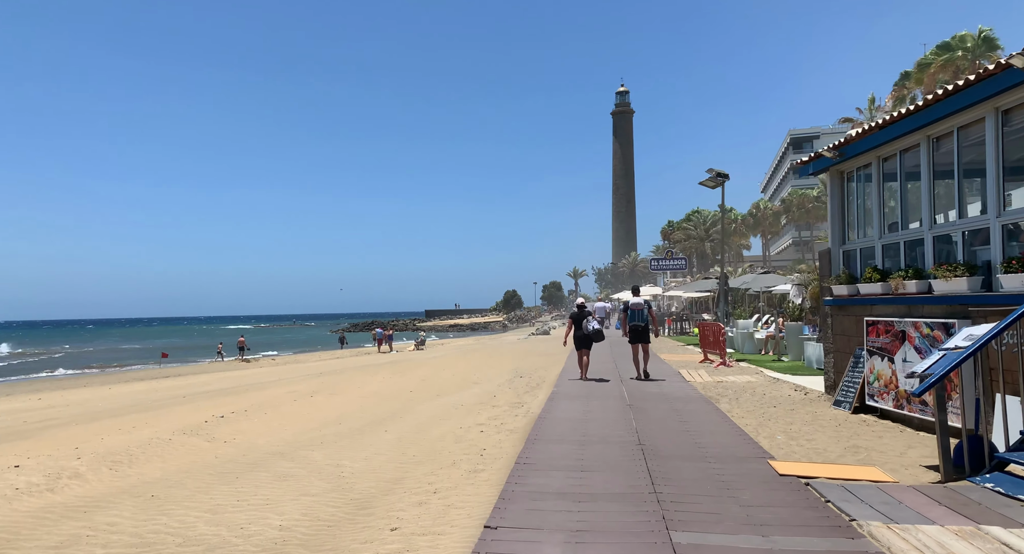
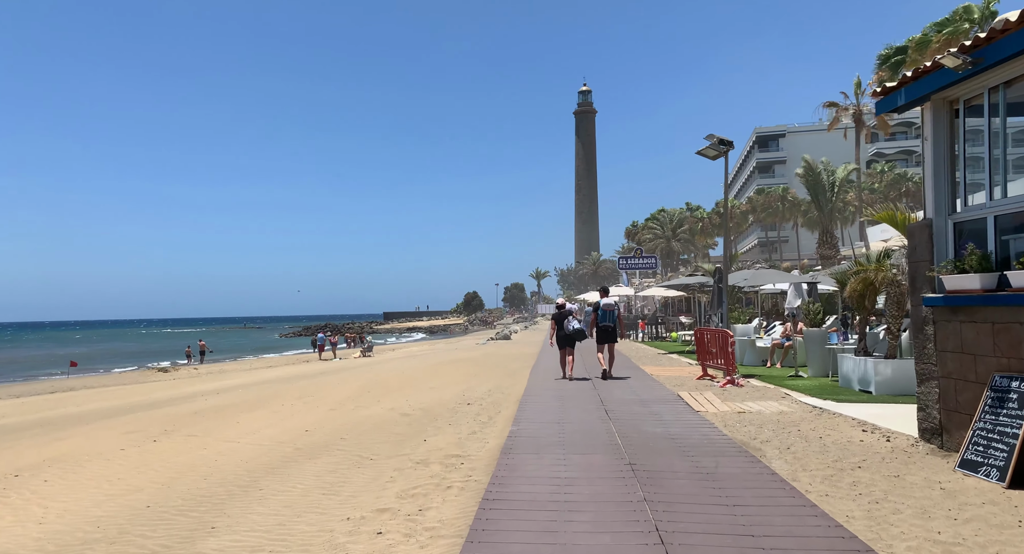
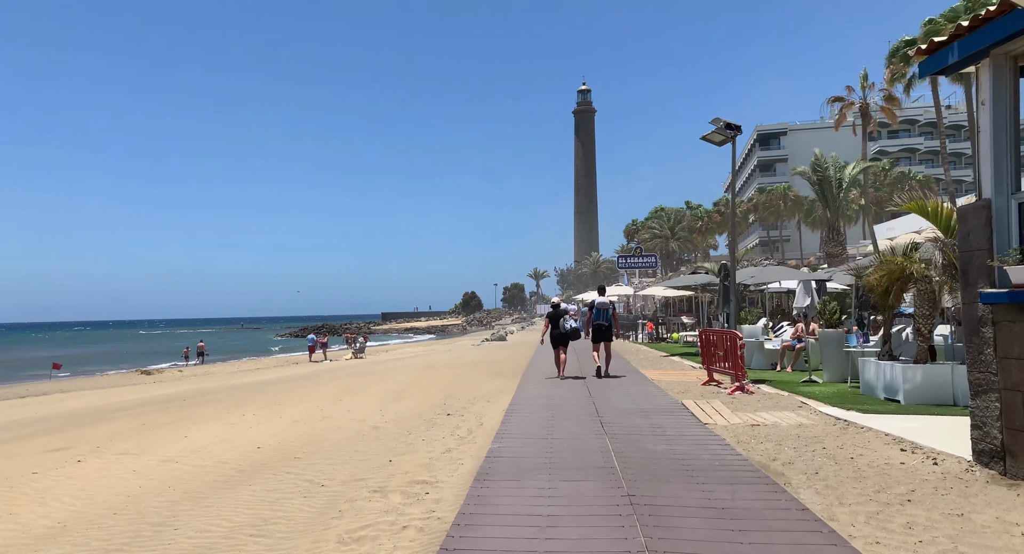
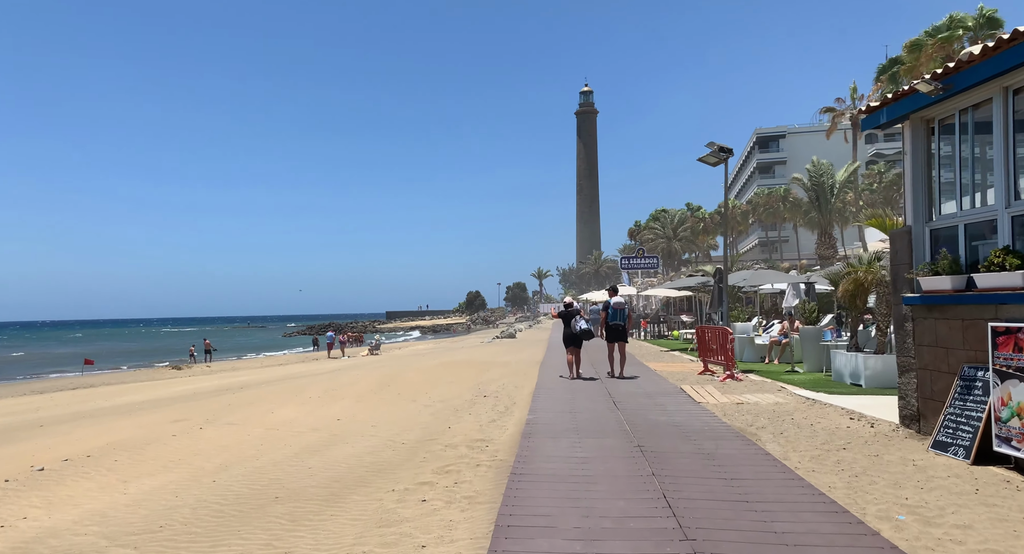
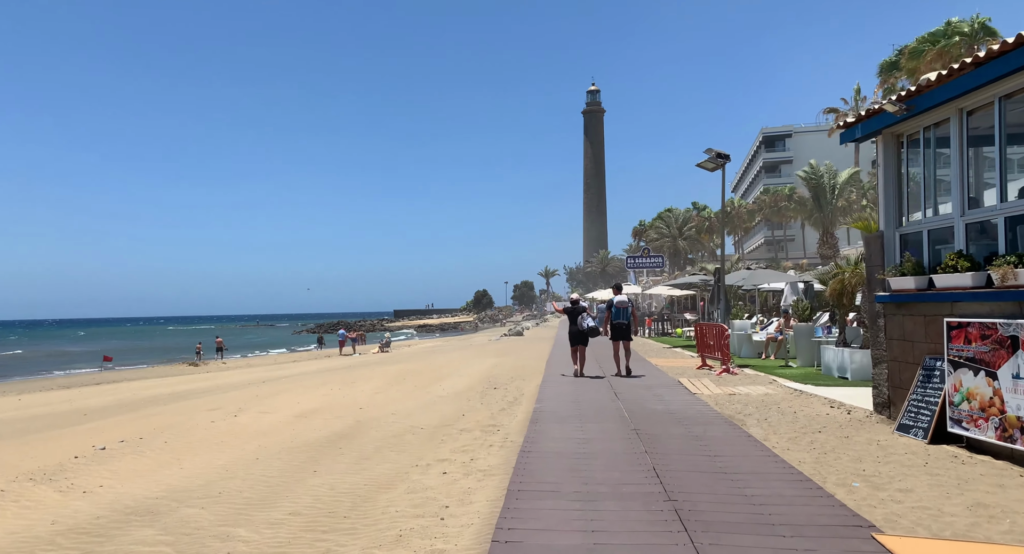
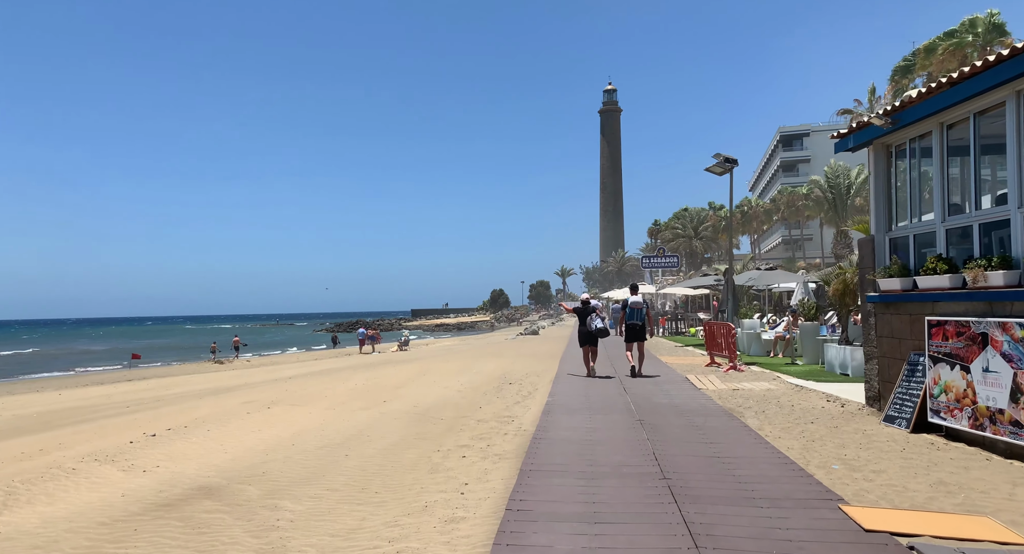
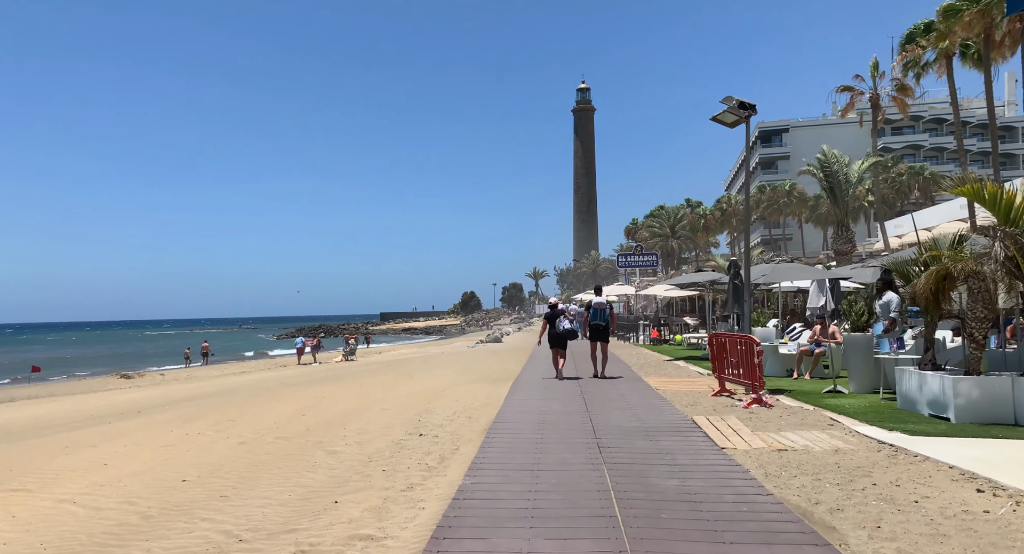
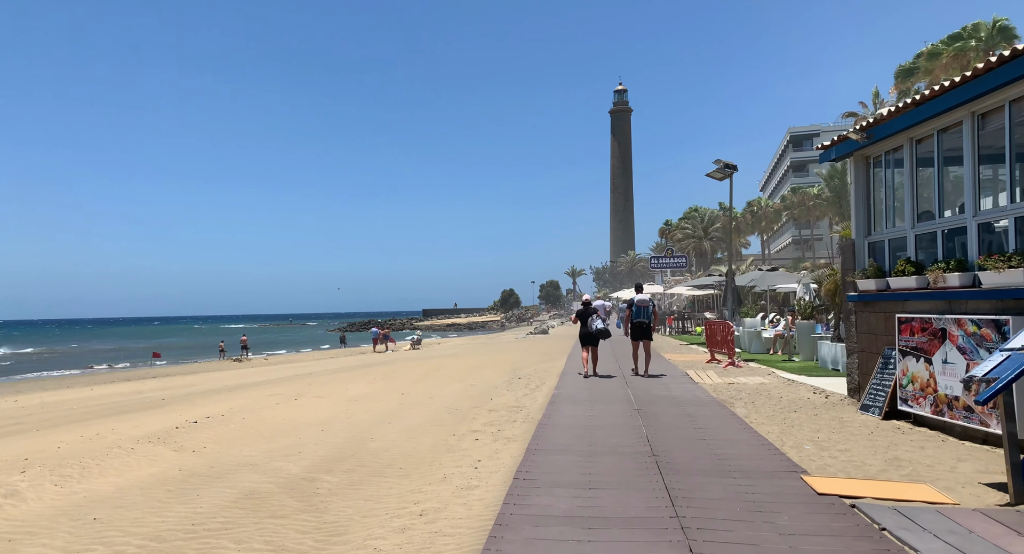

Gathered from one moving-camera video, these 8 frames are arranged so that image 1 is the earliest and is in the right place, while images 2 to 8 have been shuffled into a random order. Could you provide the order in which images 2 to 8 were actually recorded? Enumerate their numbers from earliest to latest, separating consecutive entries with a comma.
8, 6, 5, 4, 2, 3, 7
